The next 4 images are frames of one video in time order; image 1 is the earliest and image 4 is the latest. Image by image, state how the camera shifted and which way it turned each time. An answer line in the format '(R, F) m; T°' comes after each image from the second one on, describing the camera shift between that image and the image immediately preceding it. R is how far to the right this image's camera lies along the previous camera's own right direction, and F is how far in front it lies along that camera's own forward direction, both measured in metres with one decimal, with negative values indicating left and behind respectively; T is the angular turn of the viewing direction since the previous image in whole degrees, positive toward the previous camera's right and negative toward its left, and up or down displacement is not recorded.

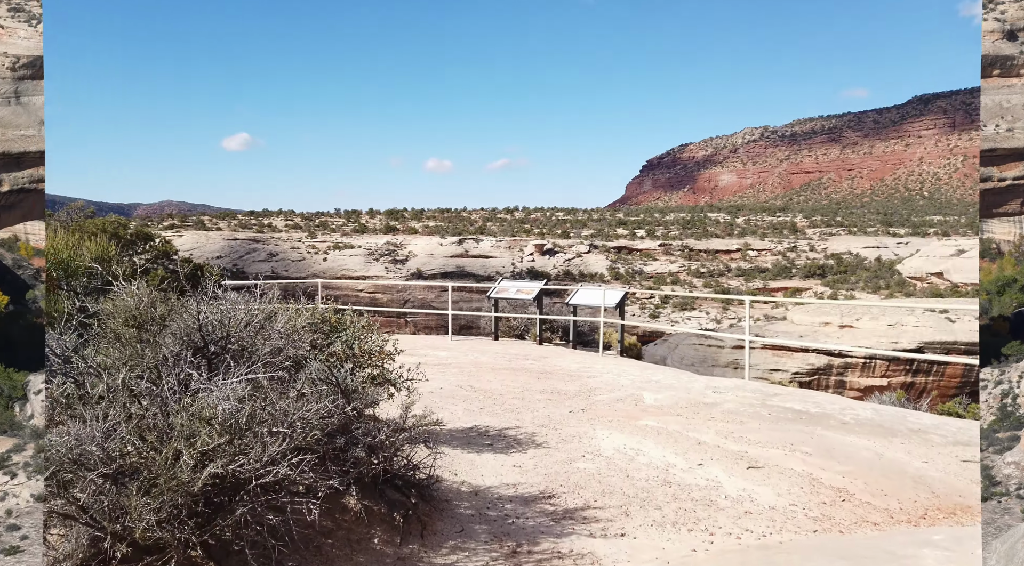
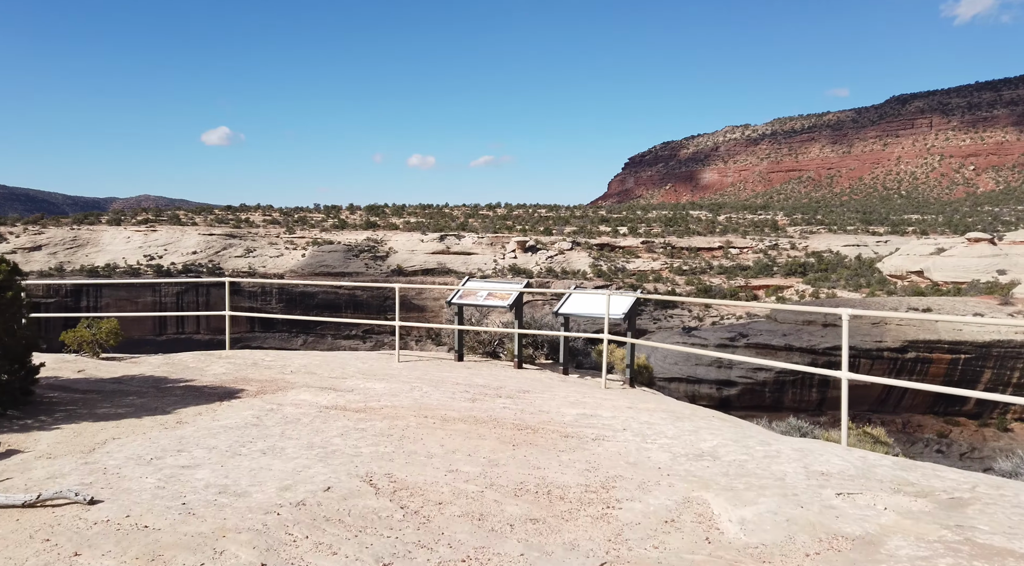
(+0.2, +3.1) m; +2°
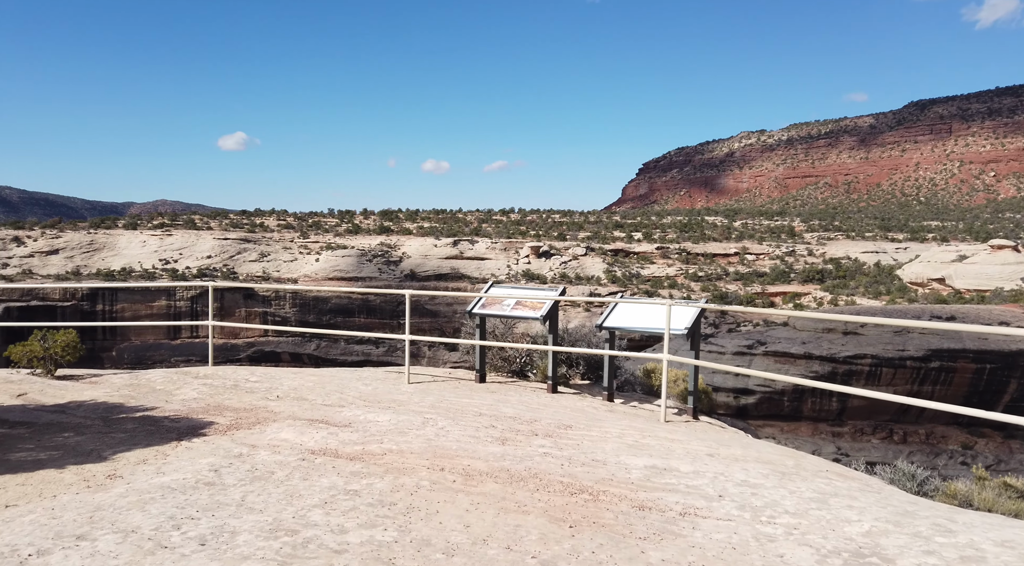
(-0.2, +1.5) m; -1°
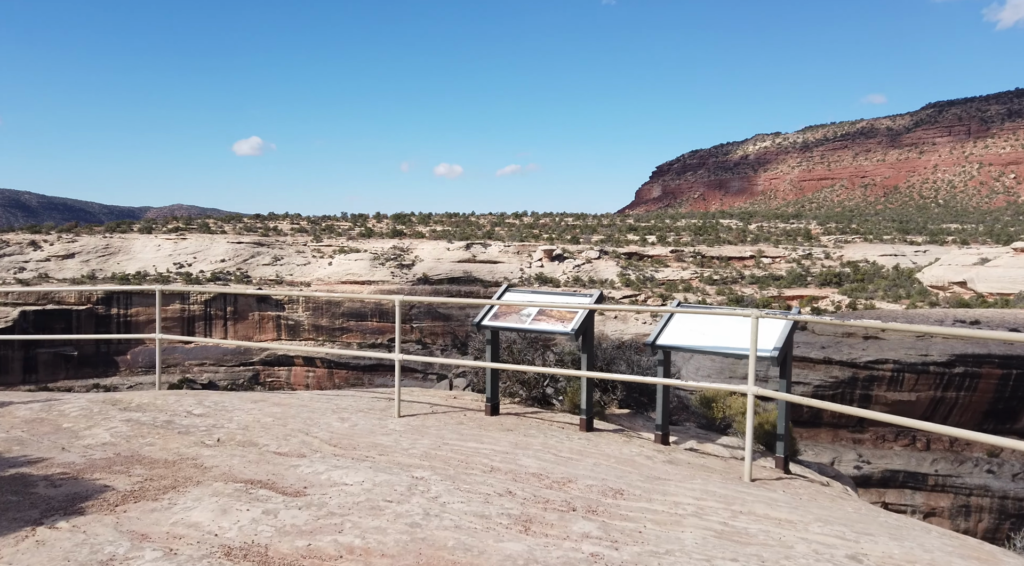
(-0.1, +1.8) m; -1°
